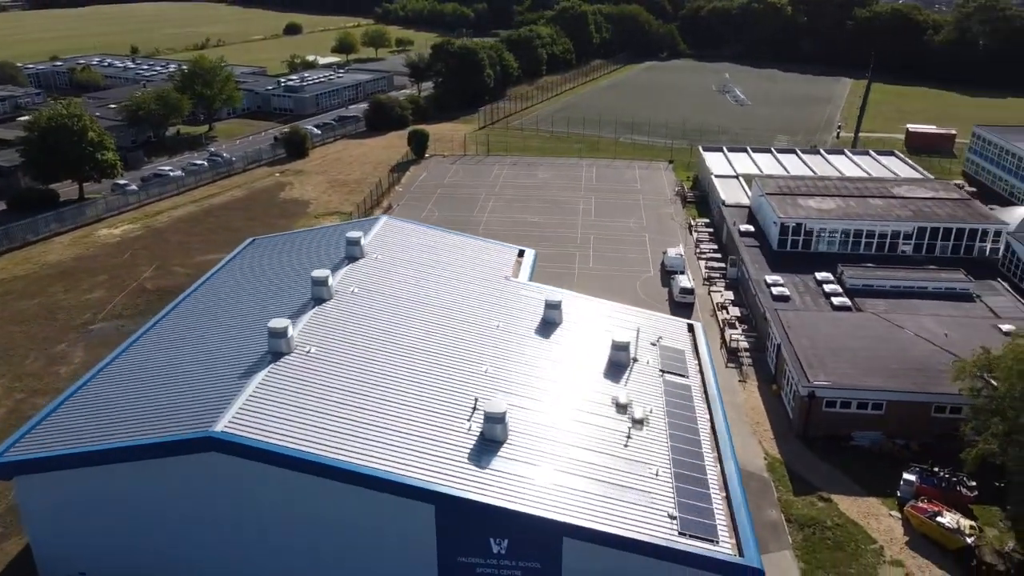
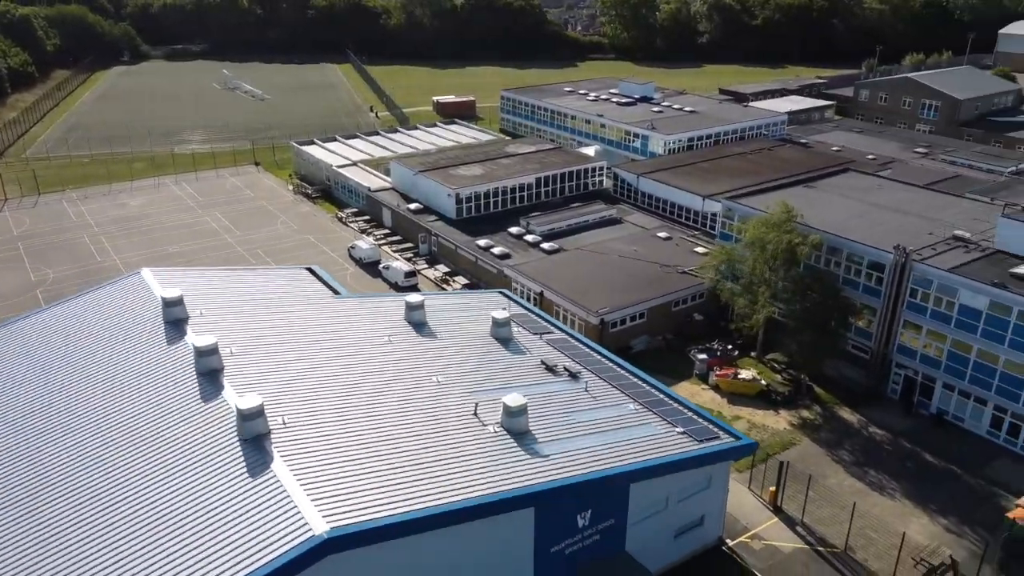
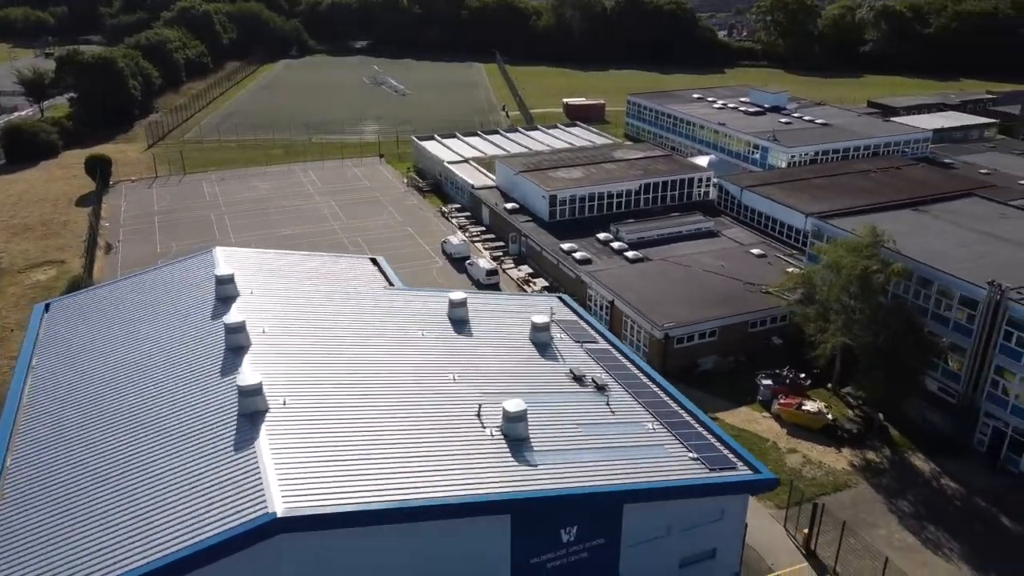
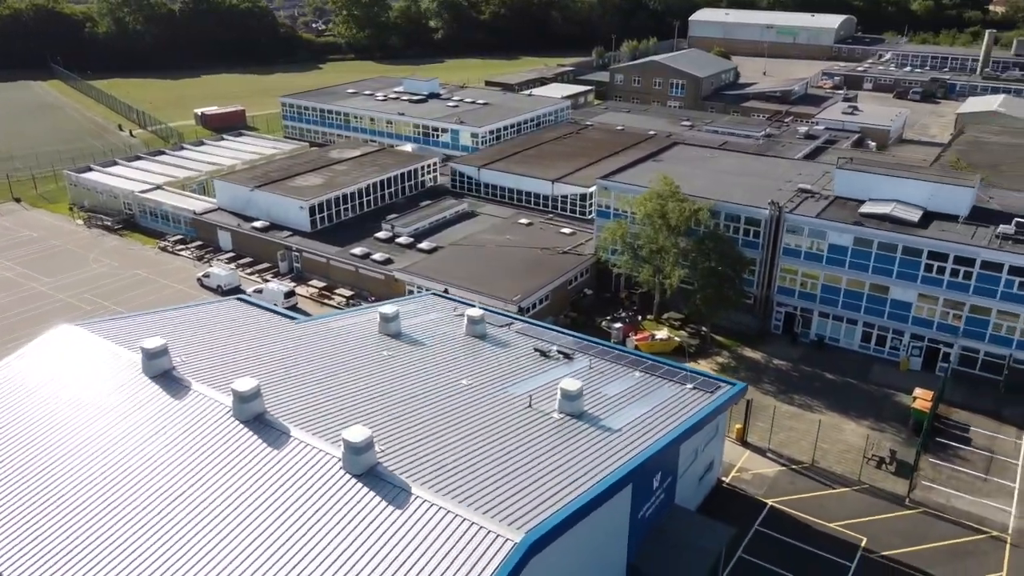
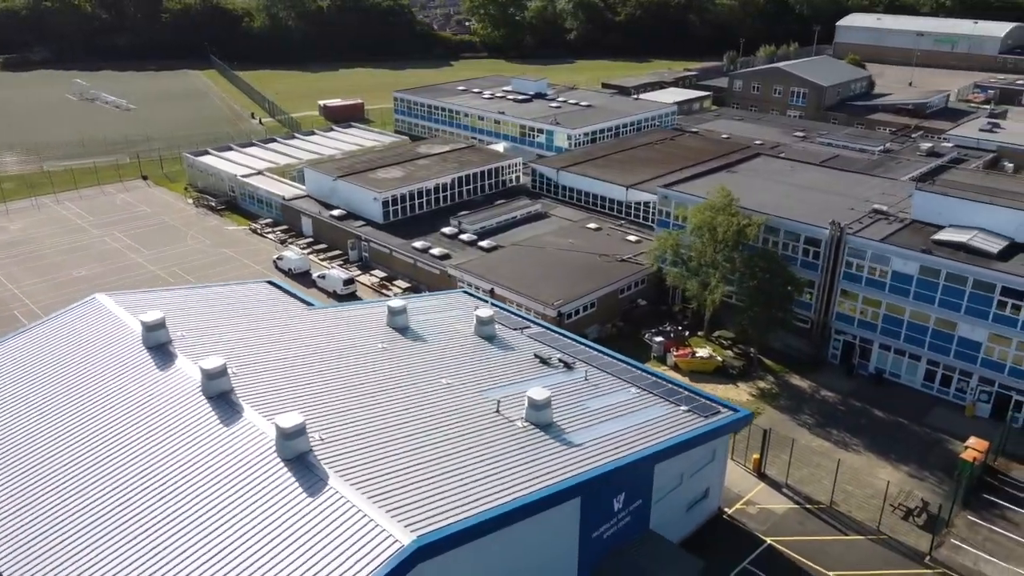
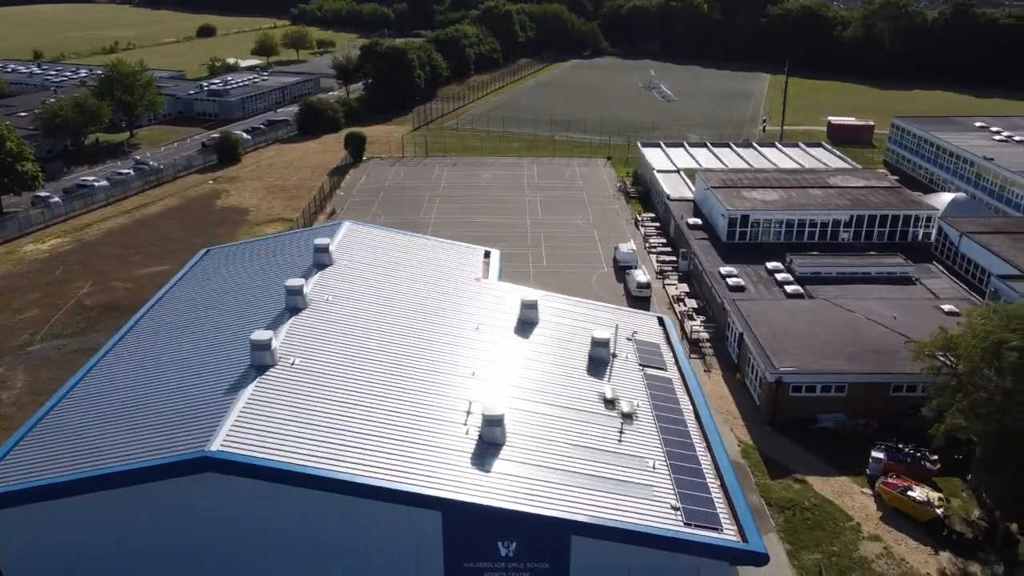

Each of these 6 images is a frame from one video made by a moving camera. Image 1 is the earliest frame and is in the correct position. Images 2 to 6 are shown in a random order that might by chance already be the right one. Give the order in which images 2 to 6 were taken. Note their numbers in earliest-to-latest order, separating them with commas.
6, 3, 2, 5, 4
